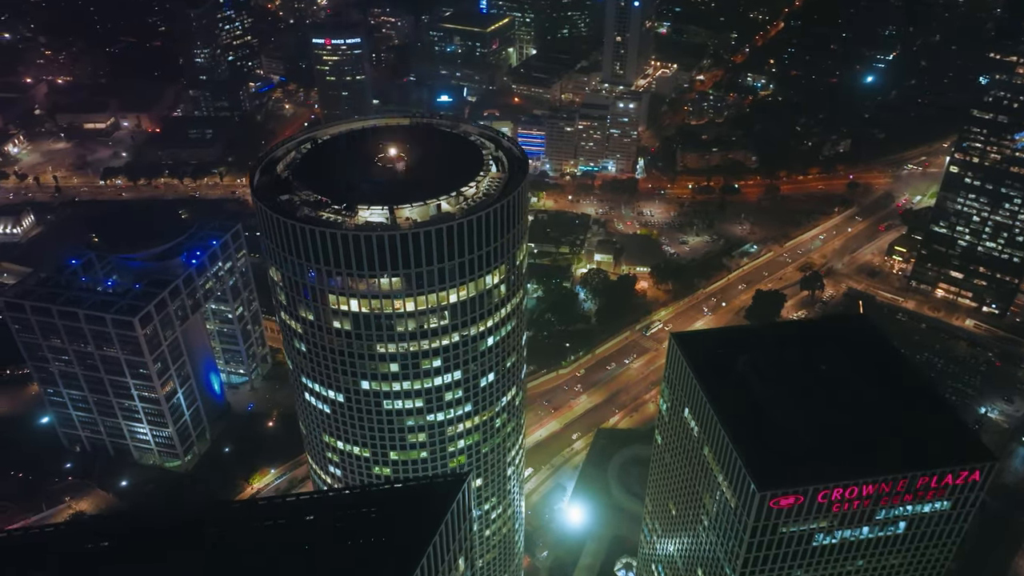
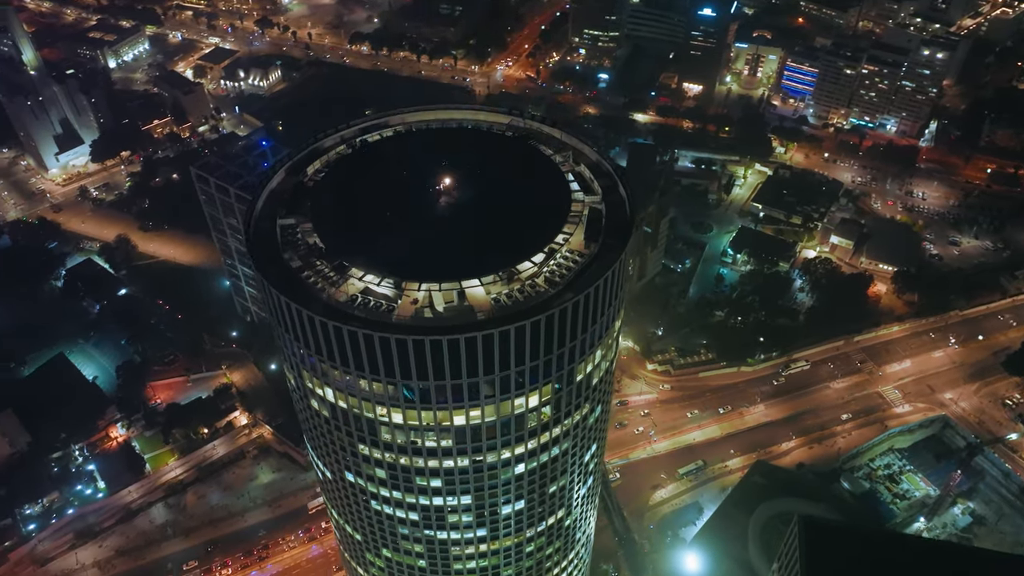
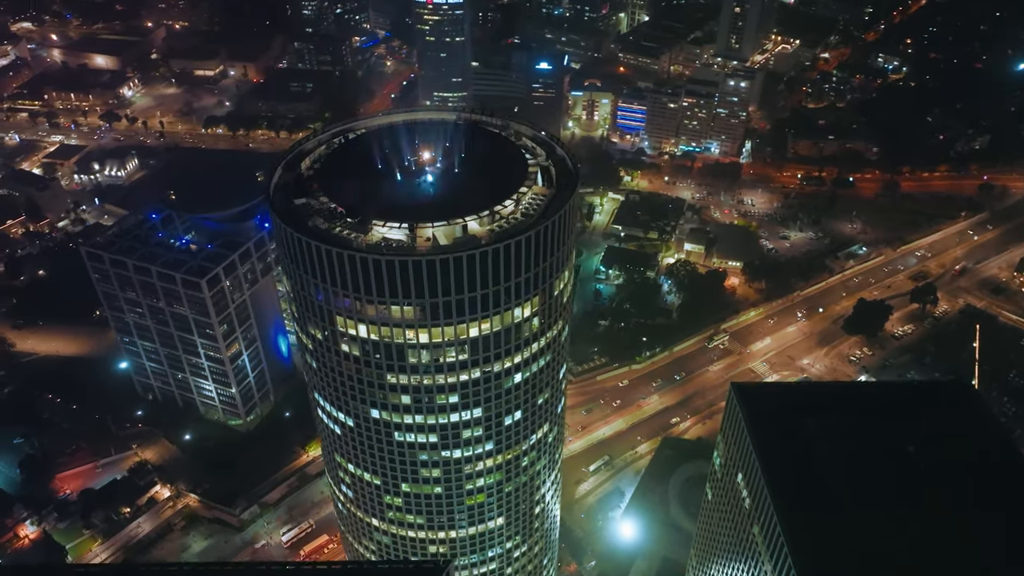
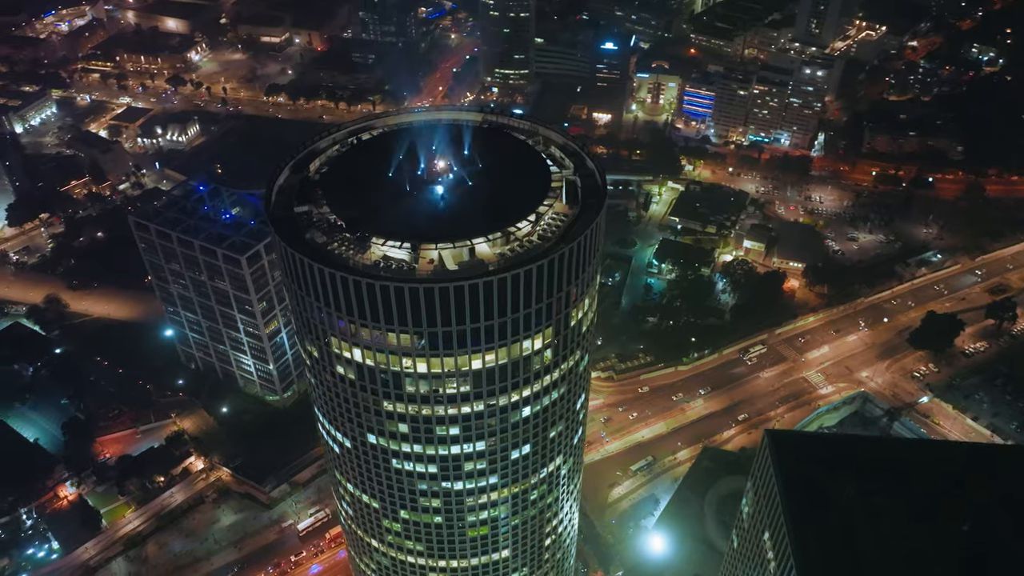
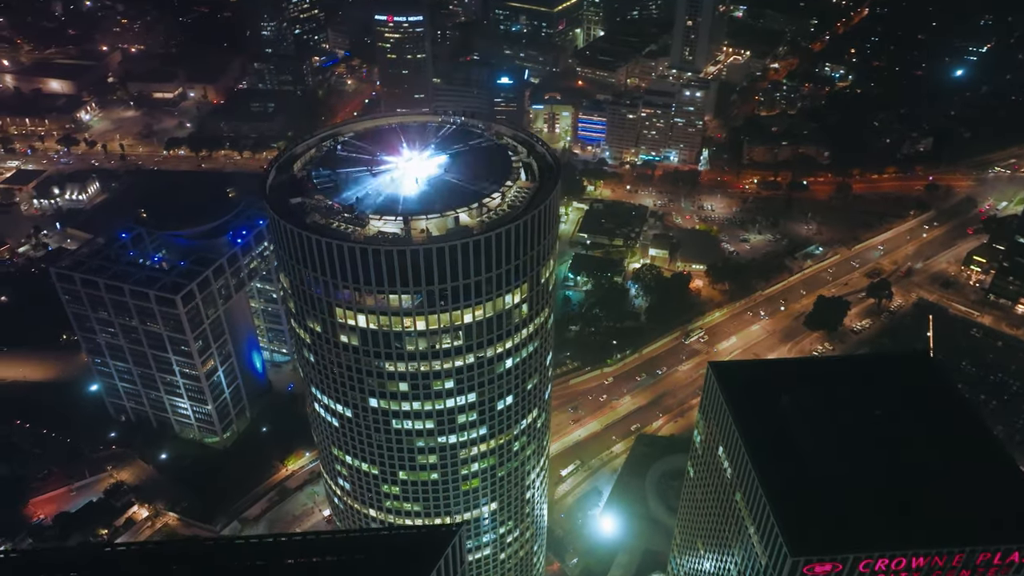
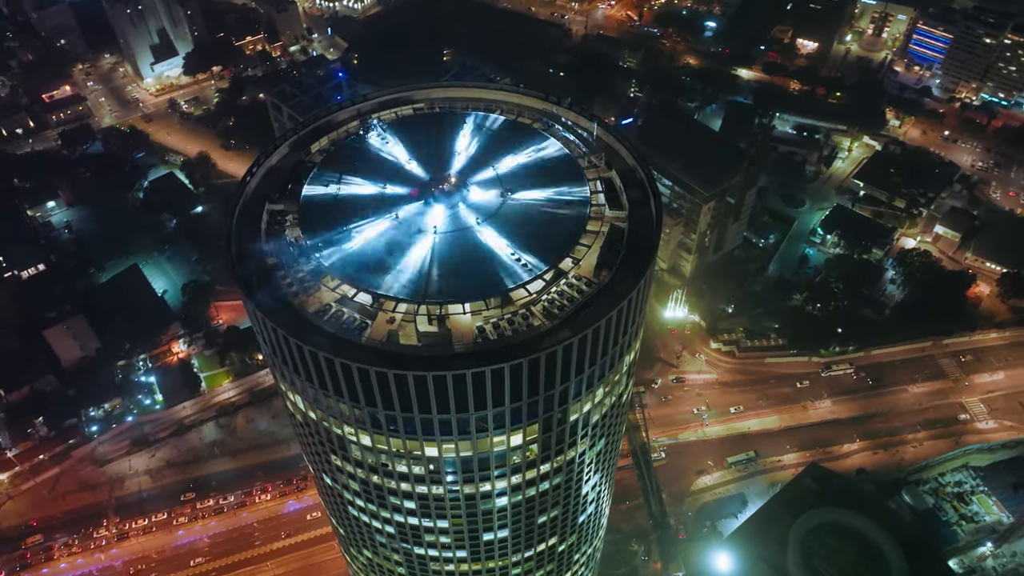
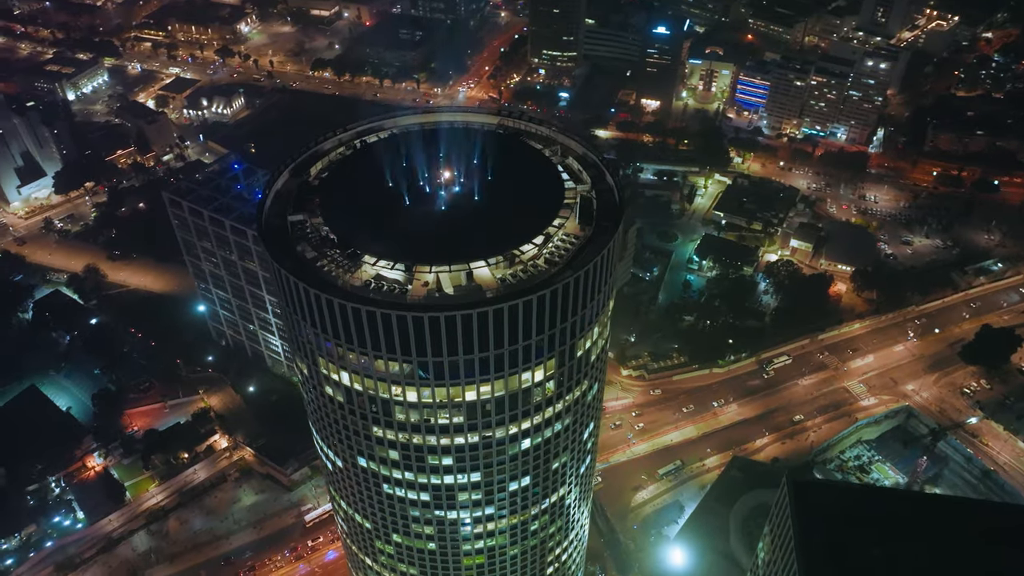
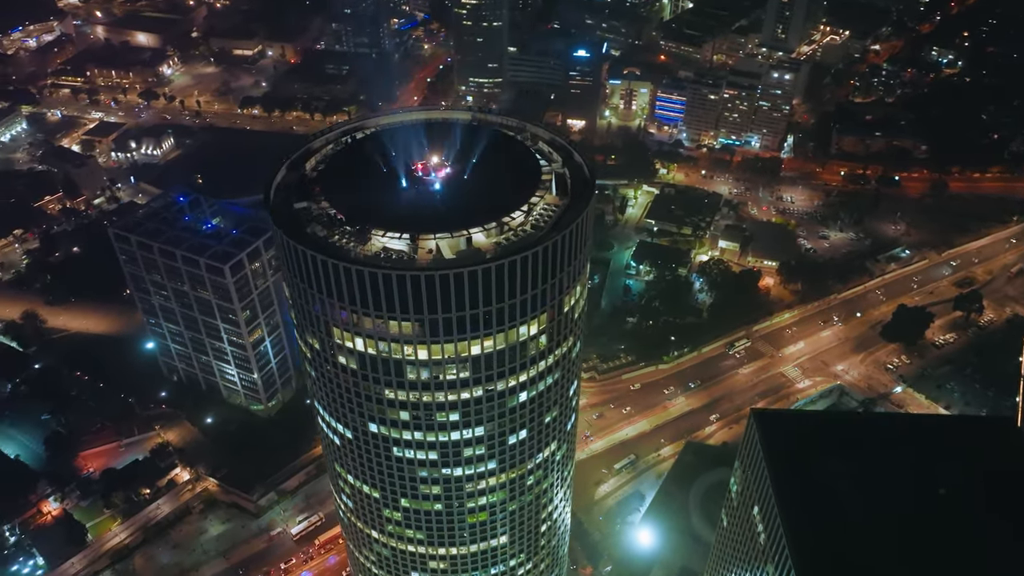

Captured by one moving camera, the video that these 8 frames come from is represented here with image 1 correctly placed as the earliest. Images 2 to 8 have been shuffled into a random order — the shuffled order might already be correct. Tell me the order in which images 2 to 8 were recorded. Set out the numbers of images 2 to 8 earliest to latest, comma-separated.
5, 3, 8, 4, 7, 2, 6
